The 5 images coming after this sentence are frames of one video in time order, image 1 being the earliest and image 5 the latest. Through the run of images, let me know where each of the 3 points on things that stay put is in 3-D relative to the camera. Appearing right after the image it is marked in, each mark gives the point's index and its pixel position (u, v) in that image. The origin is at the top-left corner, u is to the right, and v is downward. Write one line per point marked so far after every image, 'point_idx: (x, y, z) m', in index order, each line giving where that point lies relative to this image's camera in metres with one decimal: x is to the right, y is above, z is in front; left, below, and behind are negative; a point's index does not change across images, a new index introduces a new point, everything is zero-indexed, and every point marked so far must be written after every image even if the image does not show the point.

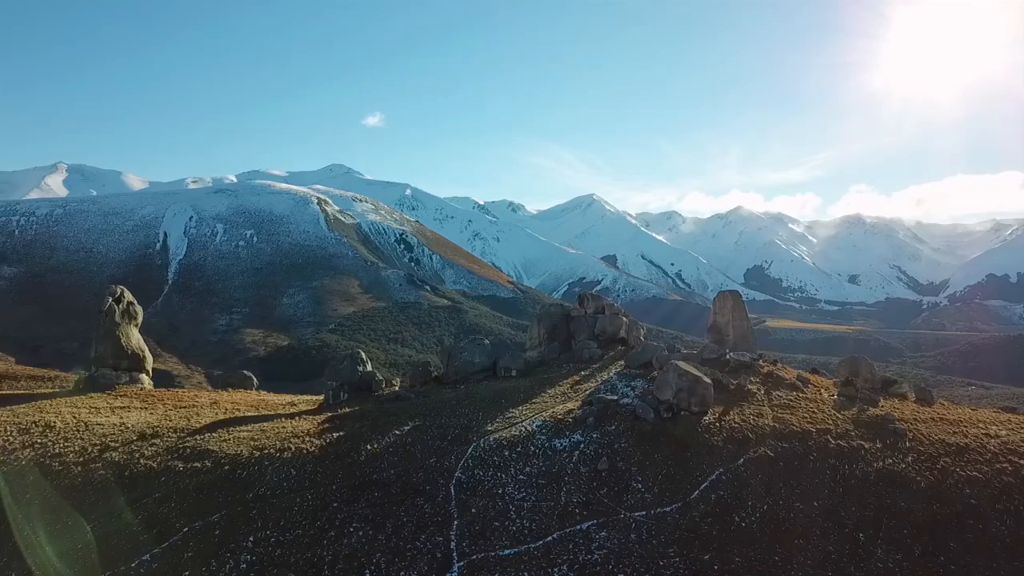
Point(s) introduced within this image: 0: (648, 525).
0: (+4.2, -7.3, +19.8) m
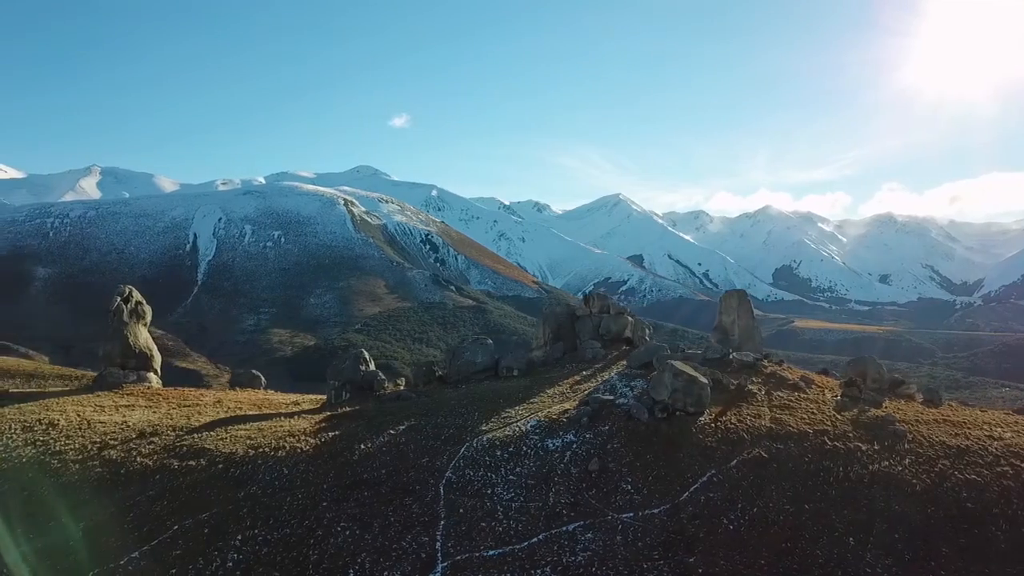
0: (+3.7, -7.3, +19.5) m
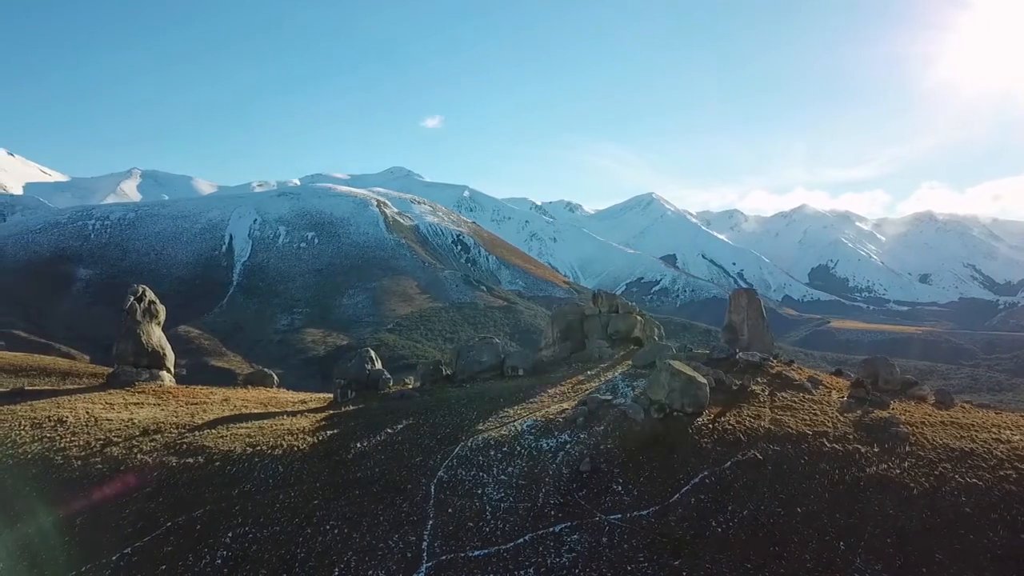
0: (+3.3, -7.2, +19.2) m
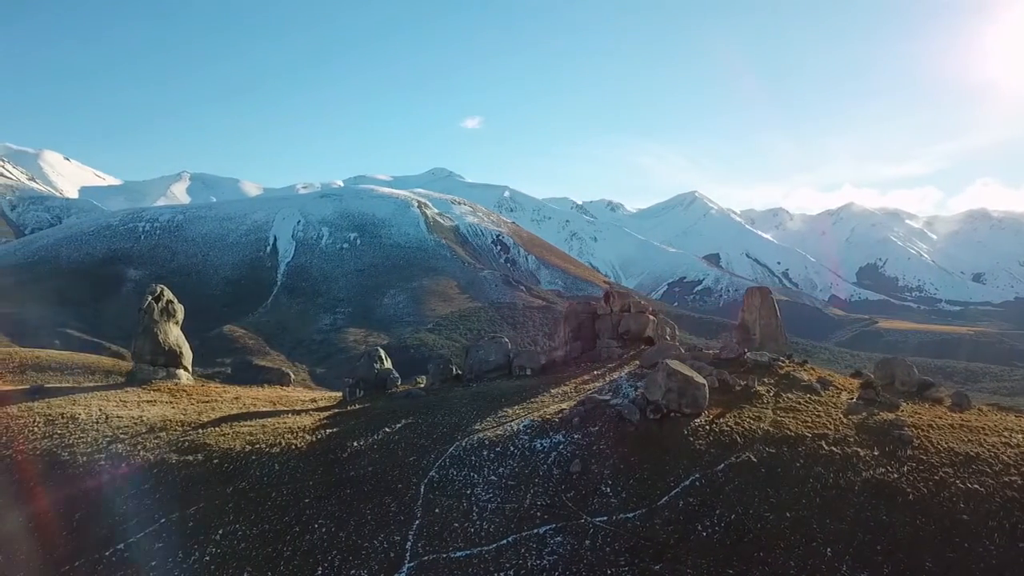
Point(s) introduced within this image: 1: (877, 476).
0: (+2.8, -7.2, +18.9) m
1: (+11.2, -5.8, +19.7) m
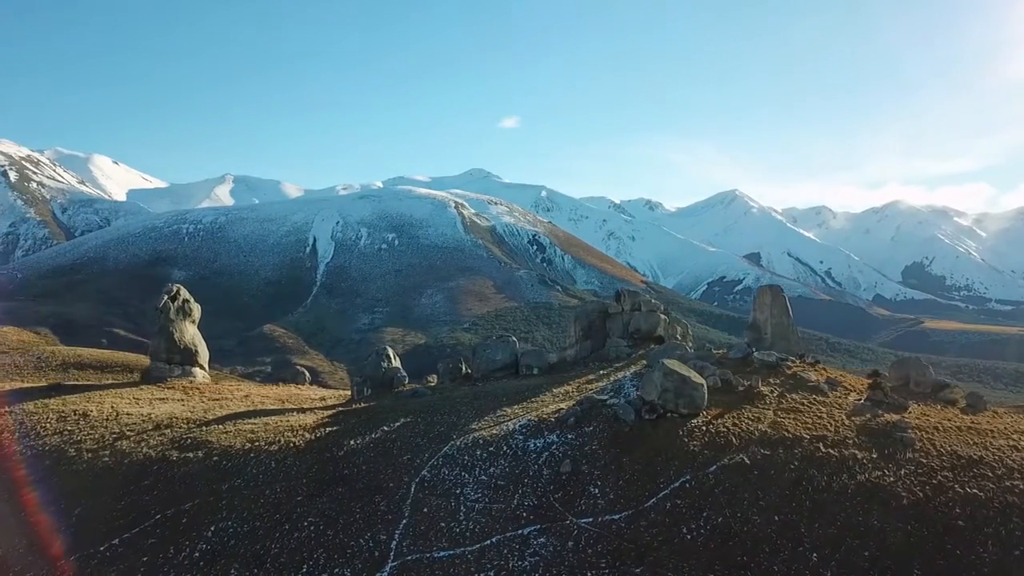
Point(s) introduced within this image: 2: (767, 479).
0: (+2.3, -7.2, +18.7) m
1: (+10.8, -5.7, +19.1) m
2: (+7.9, -5.9, +19.6) m
